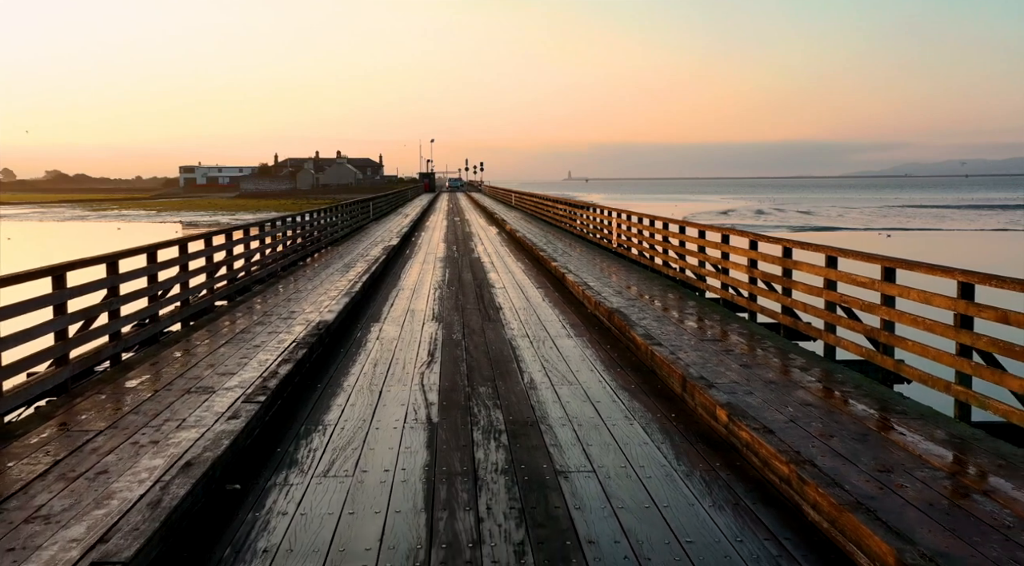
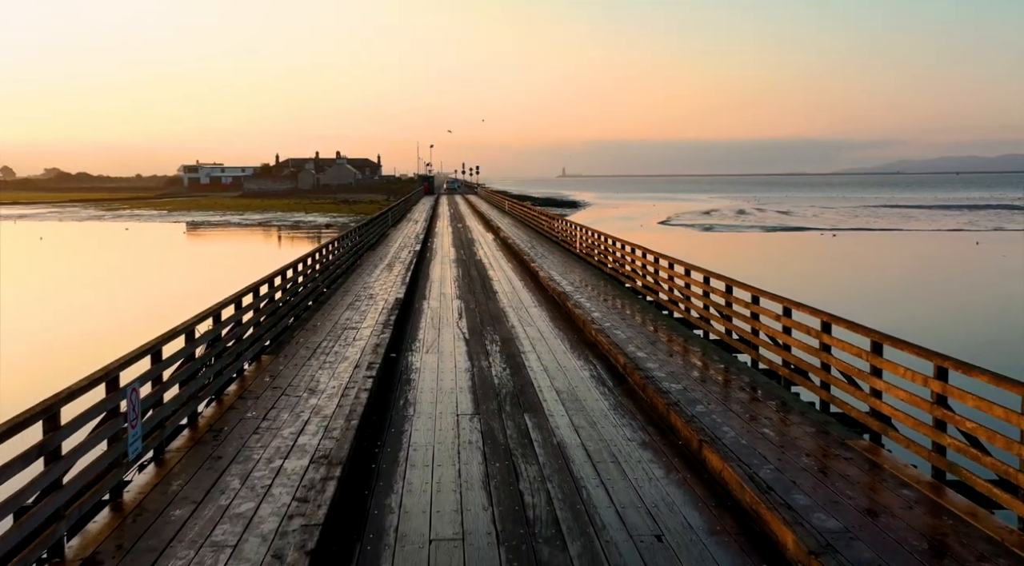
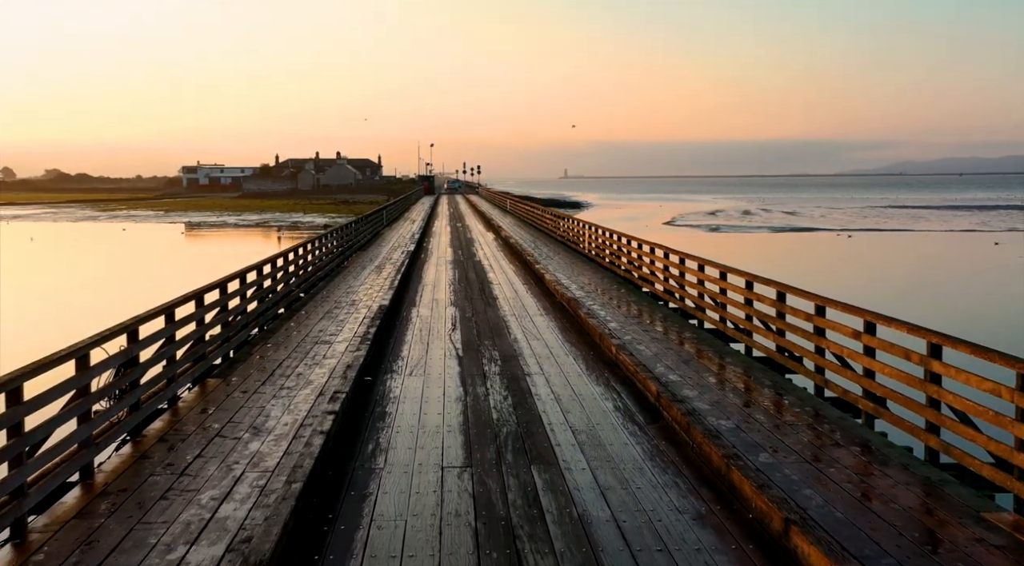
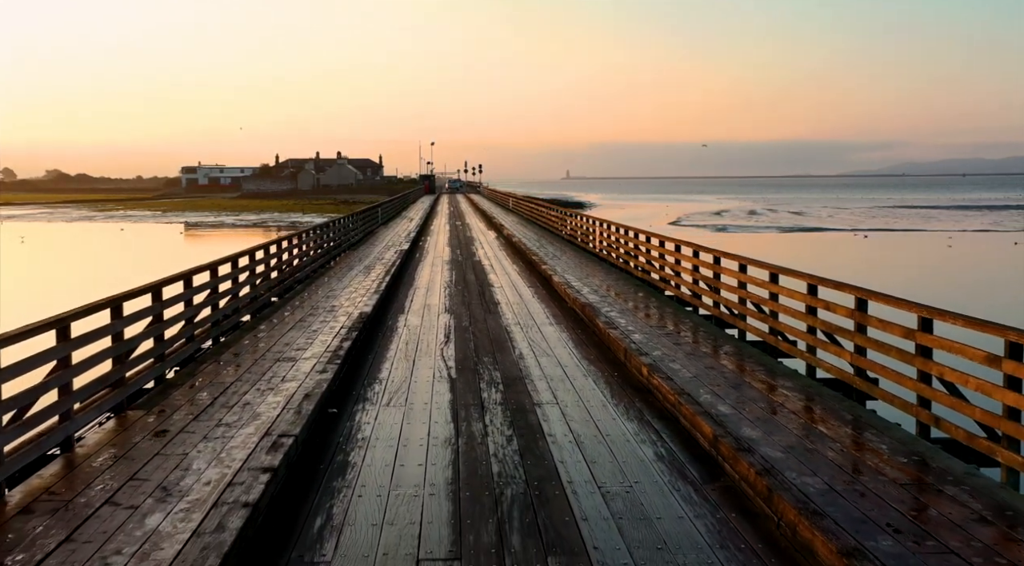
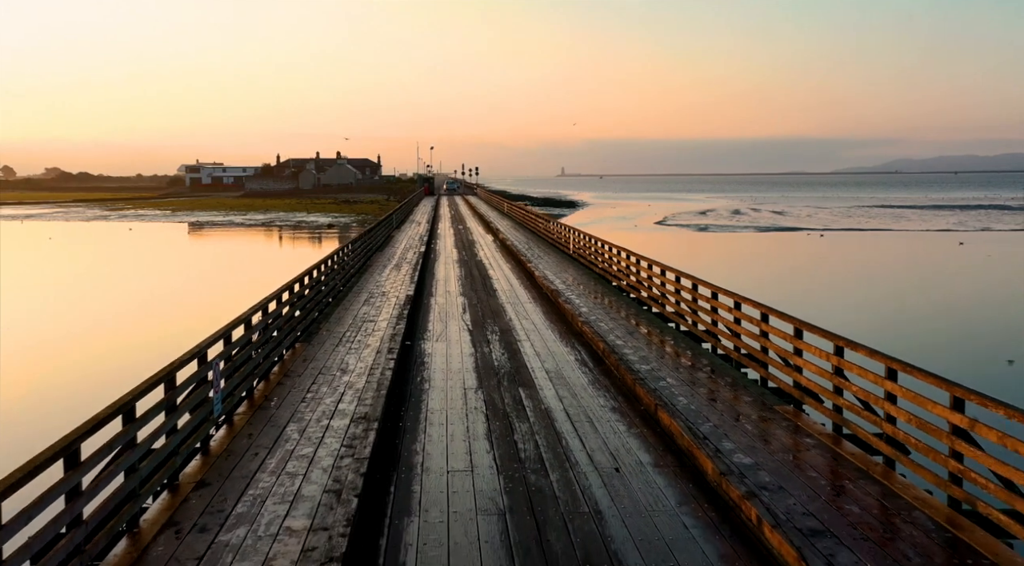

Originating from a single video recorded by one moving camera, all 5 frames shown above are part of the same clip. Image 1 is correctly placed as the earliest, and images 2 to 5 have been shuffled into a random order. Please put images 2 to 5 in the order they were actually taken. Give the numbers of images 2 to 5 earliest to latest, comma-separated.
4, 3, 2, 5
